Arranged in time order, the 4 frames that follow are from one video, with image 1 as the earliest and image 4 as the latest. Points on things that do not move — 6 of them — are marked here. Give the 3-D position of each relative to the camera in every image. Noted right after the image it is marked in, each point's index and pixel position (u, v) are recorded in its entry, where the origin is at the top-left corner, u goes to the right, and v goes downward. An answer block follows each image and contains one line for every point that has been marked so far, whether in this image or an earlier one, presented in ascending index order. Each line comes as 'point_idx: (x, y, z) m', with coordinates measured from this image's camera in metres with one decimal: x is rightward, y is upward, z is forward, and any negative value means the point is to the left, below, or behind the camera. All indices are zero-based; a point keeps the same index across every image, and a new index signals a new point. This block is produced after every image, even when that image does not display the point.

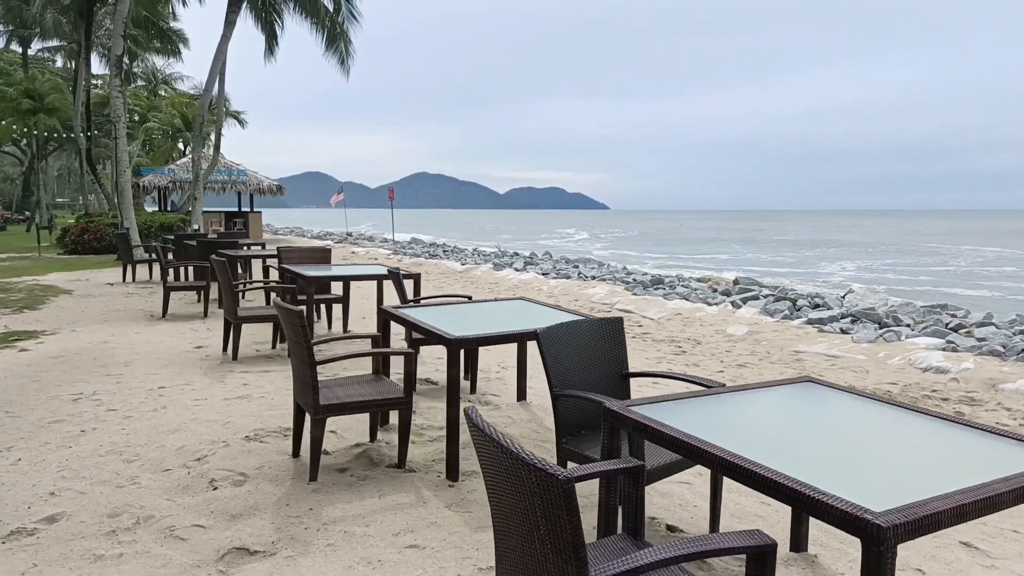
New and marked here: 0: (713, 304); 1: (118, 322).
0: (+2.9, -0.2, +10.1) m
1: (-4.6, -0.4, +8.4) m
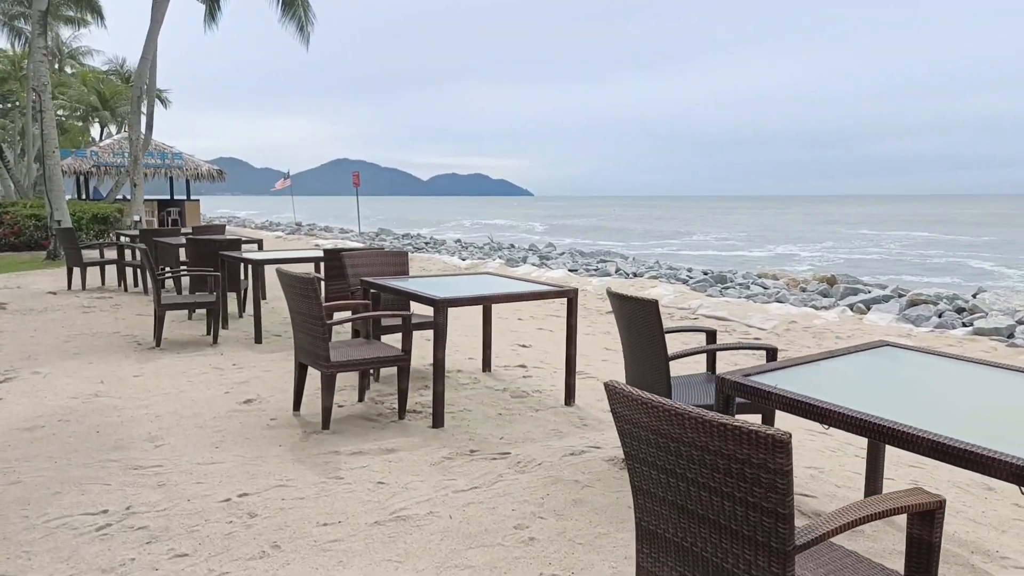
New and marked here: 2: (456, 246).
0: (+3.8, -0.2, +8.6) m
1: (-3.6, -0.6, +6.1) m
2: (-1.5, +1.2, +19.6) m
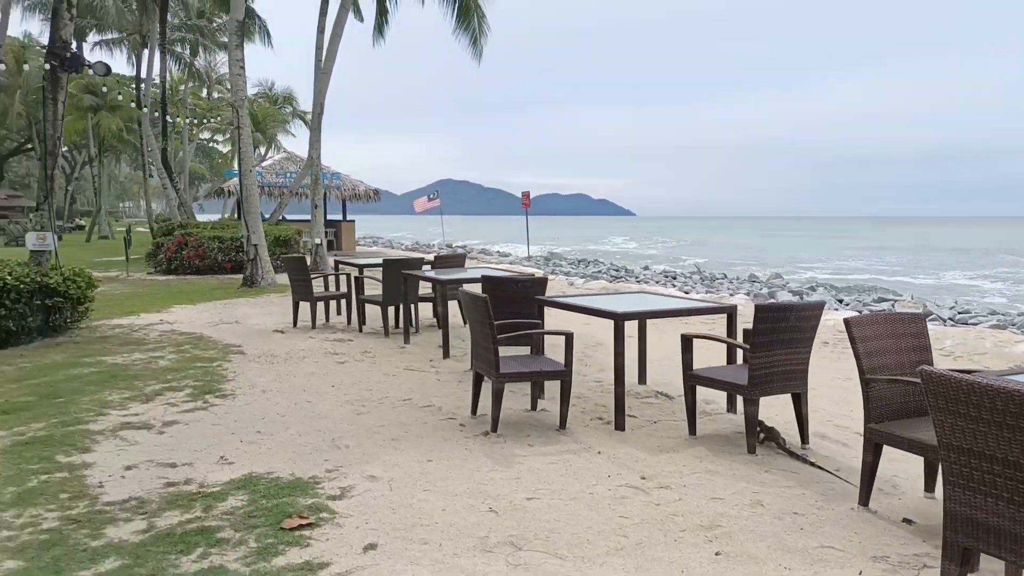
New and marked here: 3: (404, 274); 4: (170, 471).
0: (+7.2, -0.9, +5.8) m
1: (-0.5, -1.0, +4.4) m
2: (+3.5, +0.3, +17.5) m
3: (-1.3, +0.2, +8.2) m
4: (-2.0, -1.1, +4.2) m
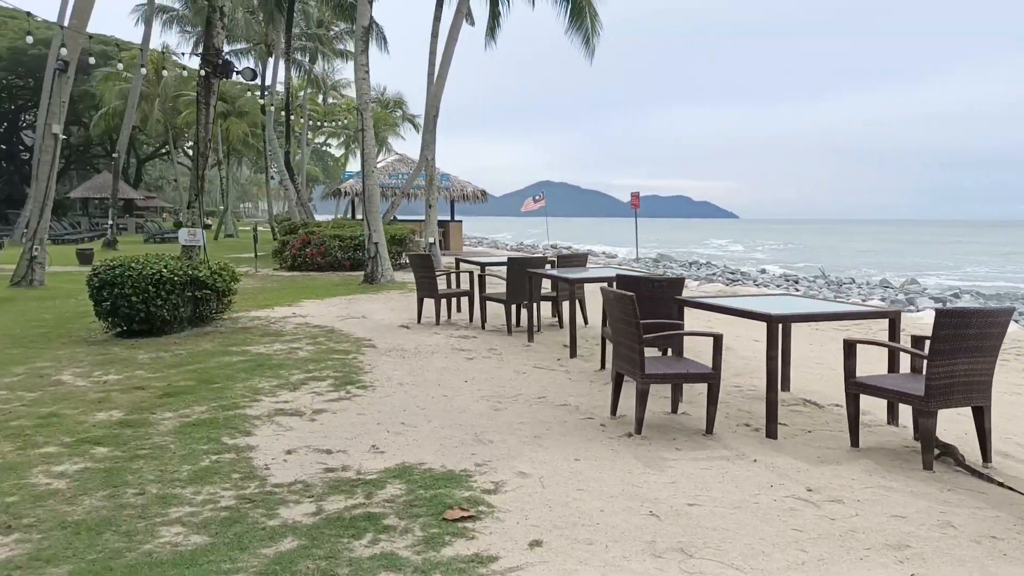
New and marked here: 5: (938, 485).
0: (+8.2, -1.0, +4.7) m
1: (+0.4, -1.0, +4.4) m
2: (+6.2, +0.2, +16.8) m
3: (+0.2, +0.2, +8.3) m
4: (-1.1, -1.0, +4.3) m
5: (+2.2, -1.0, +3.7) m
